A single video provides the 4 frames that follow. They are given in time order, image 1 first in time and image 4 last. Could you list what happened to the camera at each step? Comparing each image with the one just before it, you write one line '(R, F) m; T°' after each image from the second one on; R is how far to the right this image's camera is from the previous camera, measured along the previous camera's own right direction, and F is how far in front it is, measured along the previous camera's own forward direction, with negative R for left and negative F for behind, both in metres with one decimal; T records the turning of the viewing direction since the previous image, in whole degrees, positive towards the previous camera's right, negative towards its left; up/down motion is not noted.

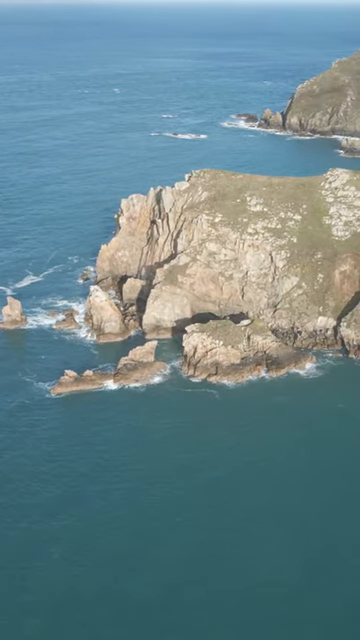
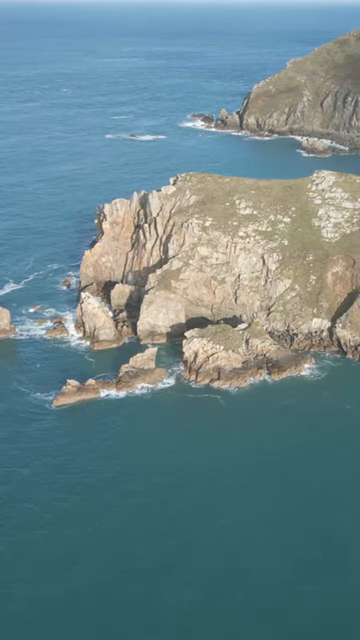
(-4.6, +0.5) m; +4°
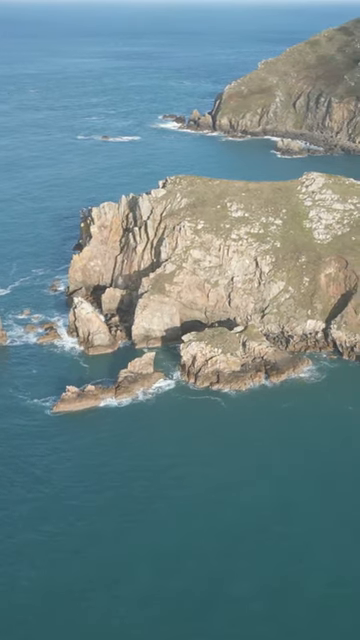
(-2.6, +0.3) m; +2°
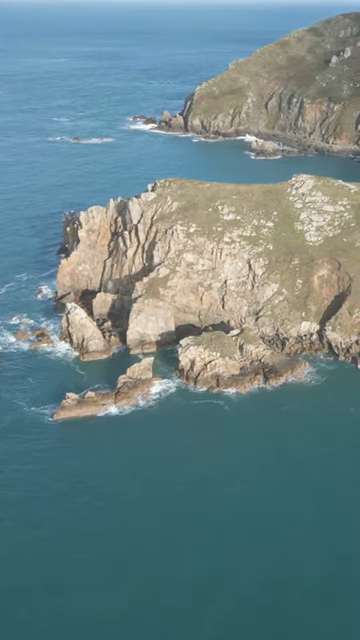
(-2.8, +0.3) m; +3°
